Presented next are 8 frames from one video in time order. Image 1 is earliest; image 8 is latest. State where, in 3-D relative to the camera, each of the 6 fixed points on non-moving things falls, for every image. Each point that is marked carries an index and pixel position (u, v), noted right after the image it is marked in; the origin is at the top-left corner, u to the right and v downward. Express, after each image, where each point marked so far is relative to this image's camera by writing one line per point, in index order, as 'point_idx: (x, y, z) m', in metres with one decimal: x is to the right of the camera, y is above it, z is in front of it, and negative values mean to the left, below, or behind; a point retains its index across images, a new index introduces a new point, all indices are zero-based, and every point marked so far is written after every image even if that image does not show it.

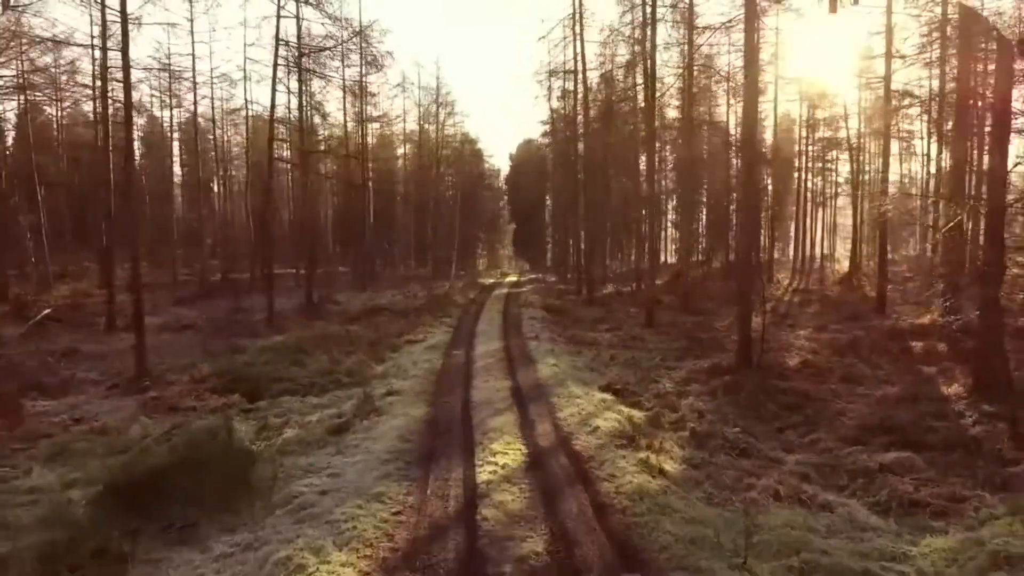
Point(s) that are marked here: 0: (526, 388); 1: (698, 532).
0: (+0.3, -2.1, +10.8) m
1: (+2.0, -2.7, +5.8) m
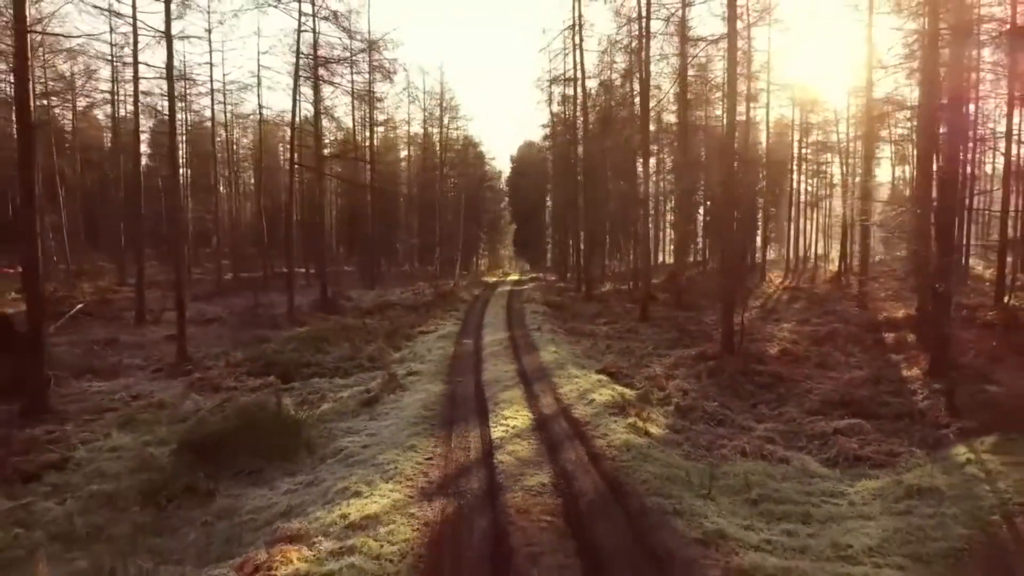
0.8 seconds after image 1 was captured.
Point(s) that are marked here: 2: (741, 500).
0: (+0.4, -1.9, +12.2) m
1: (+2.2, -2.5, +7.1) m
2: (+2.9, -2.7, +6.6) m
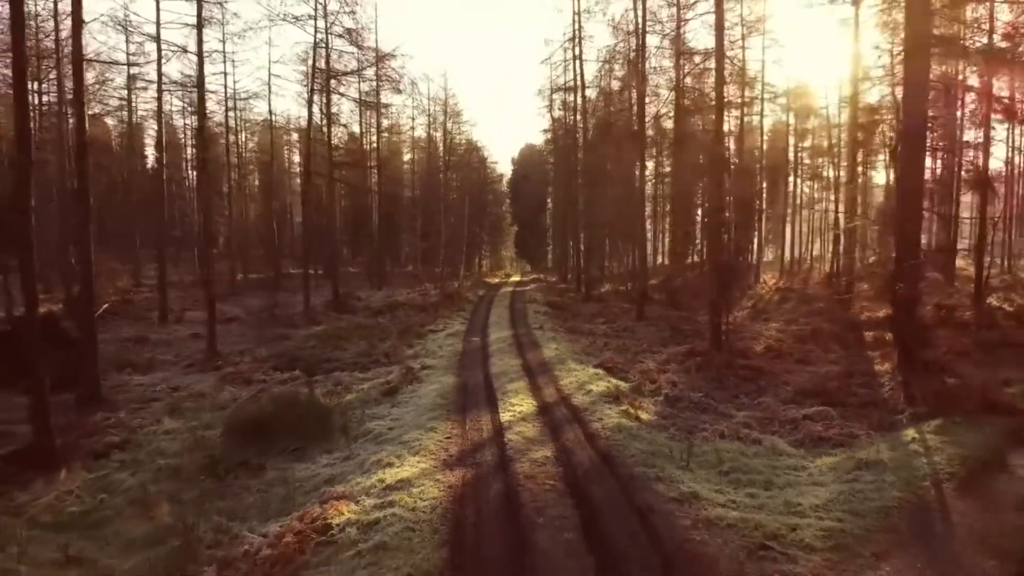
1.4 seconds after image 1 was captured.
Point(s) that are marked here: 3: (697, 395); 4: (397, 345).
0: (+0.6, -1.9, +13.3) m
1: (+2.3, -2.6, +8.3) m
2: (+3.0, -2.7, +7.8) m
3: (+4.2, -2.4, +11.7) m
4: (-3.6, -1.8, +16.5) m
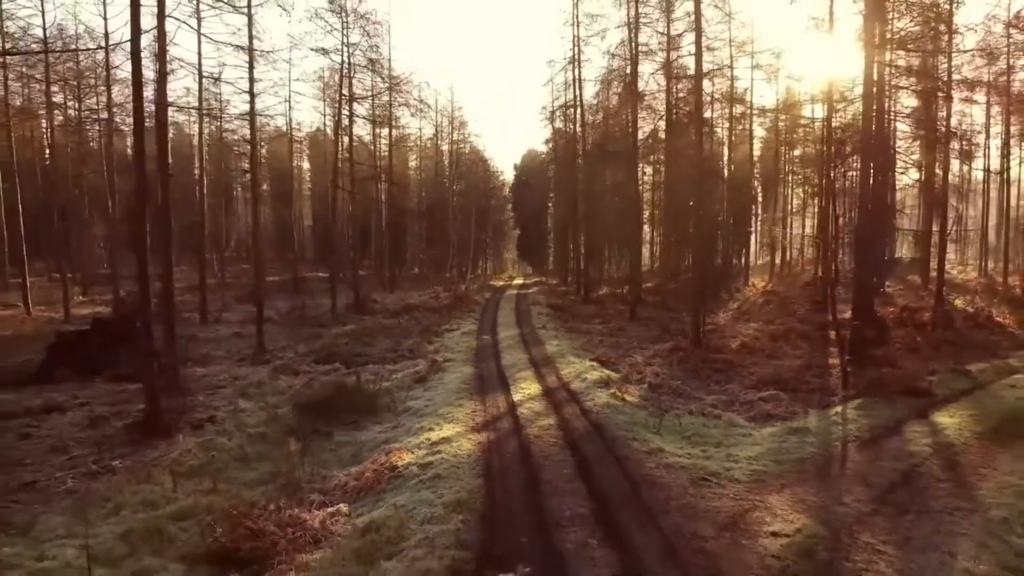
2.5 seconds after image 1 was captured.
0: (+0.8, -2.1, +15.7) m
1: (+2.5, -2.7, +10.7) m
2: (+3.3, -2.9, +10.1) m
3: (+4.4, -2.6, +14.1) m
4: (-3.4, -2.0, +18.9) m
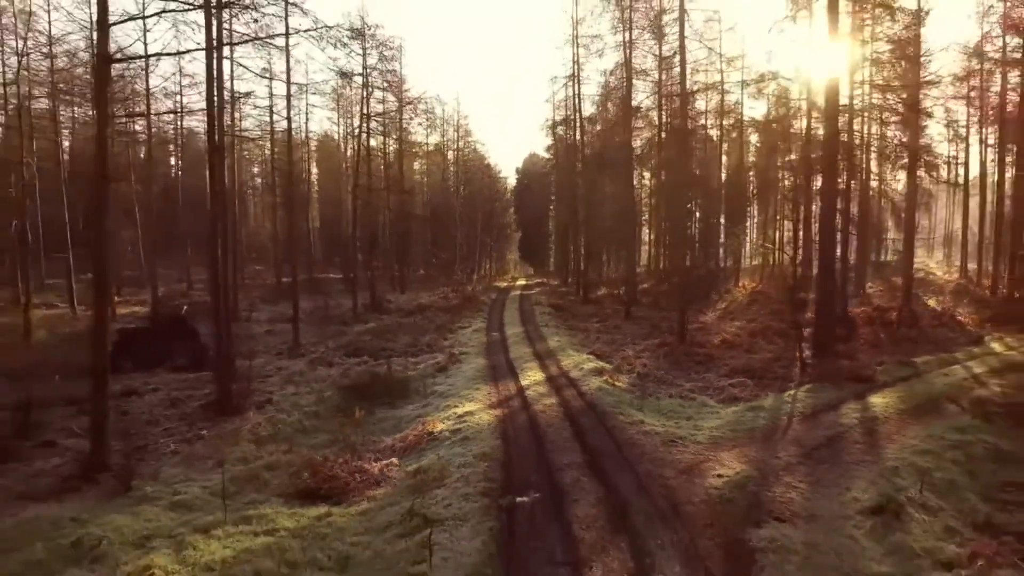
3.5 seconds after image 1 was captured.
0: (+1.0, -2.2, +18.0) m
1: (+2.8, -2.8, +12.9) m
2: (+3.5, -3.0, +12.4) m
3: (+4.6, -2.6, +16.3) m
4: (-3.2, -2.0, +21.2) m
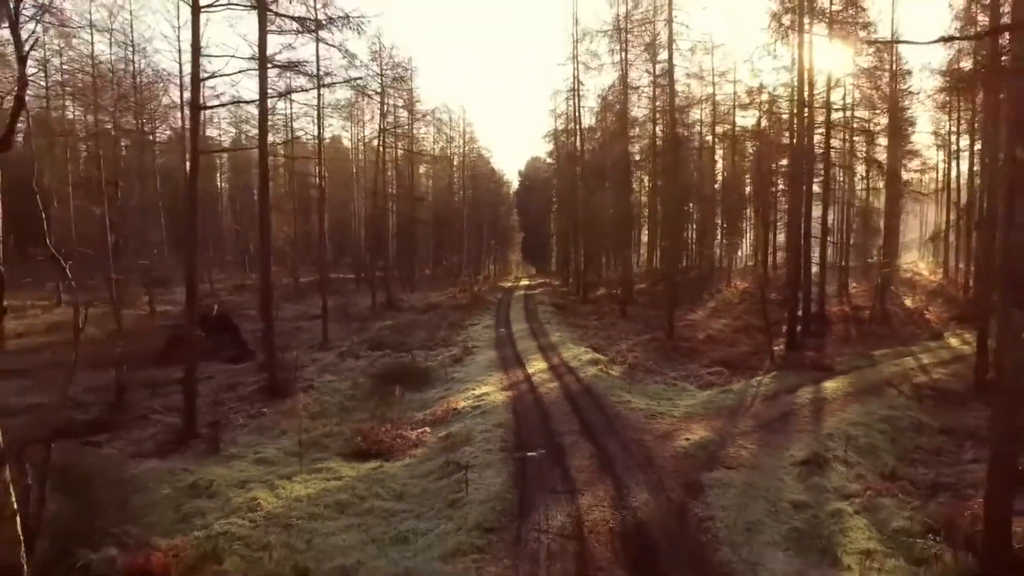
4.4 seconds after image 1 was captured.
0: (+1.3, -2.2, +20.3) m
1: (+3.0, -2.8, +15.3) m
2: (+3.7, -3.0, +14.7) m
3: (+4.9, -2.7, +18.7) m
4: (-2.9, -2.1, +23.5) m
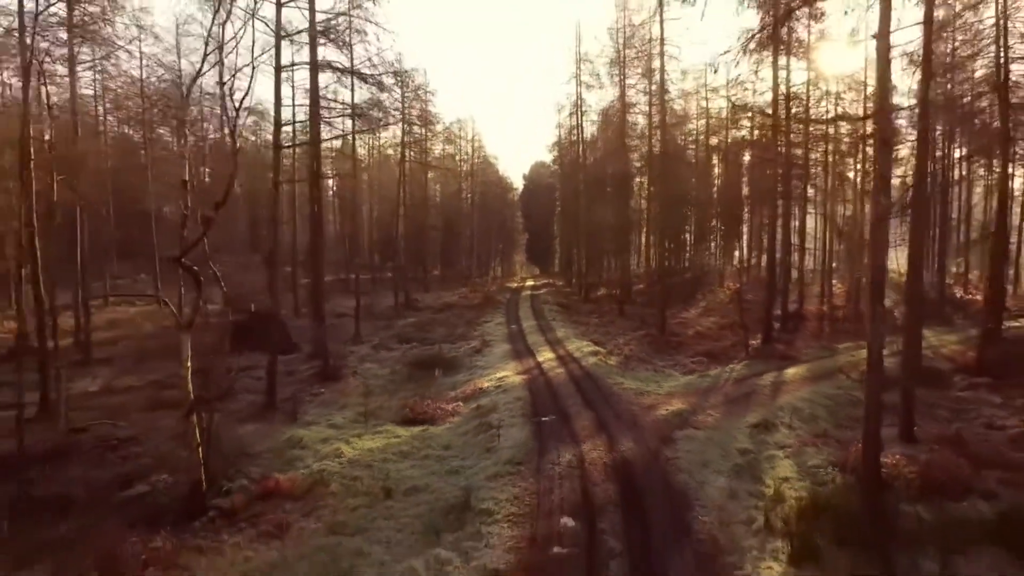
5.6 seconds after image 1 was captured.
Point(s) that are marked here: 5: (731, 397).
0: (+1.8, -2.3, +23.3) m
1: (+3.5, -2.9, +18.2) m
2: (+4.2, -3.1, +17.7) m
3: (+5.4, -2.7, +21.6) m
4: (-2.4, -2.1, +26.5) m
5: (+6.5, -3.2, +15.5) m
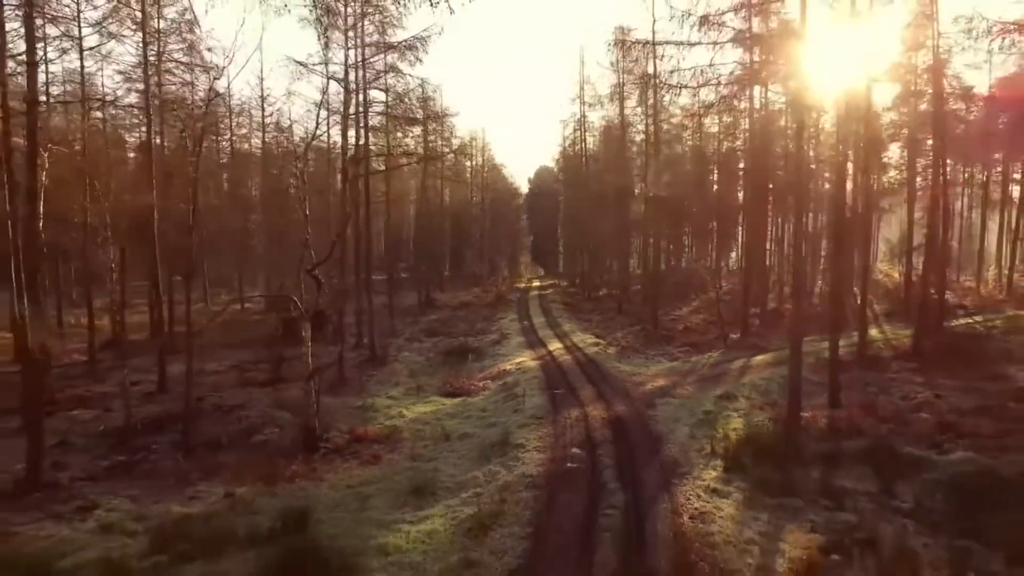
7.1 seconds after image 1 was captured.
0: (+2.5, -2.3, +27.2) m
1: (+4.1, -3.0, +22.1) m
2: (+4.9, -3.1, +21.6) m
3: (+6.0, -2.8, +25.5) m
4: (-1.7, -2.2, +30.4) m
5: (+7.2, -3.3, +19.3) m
